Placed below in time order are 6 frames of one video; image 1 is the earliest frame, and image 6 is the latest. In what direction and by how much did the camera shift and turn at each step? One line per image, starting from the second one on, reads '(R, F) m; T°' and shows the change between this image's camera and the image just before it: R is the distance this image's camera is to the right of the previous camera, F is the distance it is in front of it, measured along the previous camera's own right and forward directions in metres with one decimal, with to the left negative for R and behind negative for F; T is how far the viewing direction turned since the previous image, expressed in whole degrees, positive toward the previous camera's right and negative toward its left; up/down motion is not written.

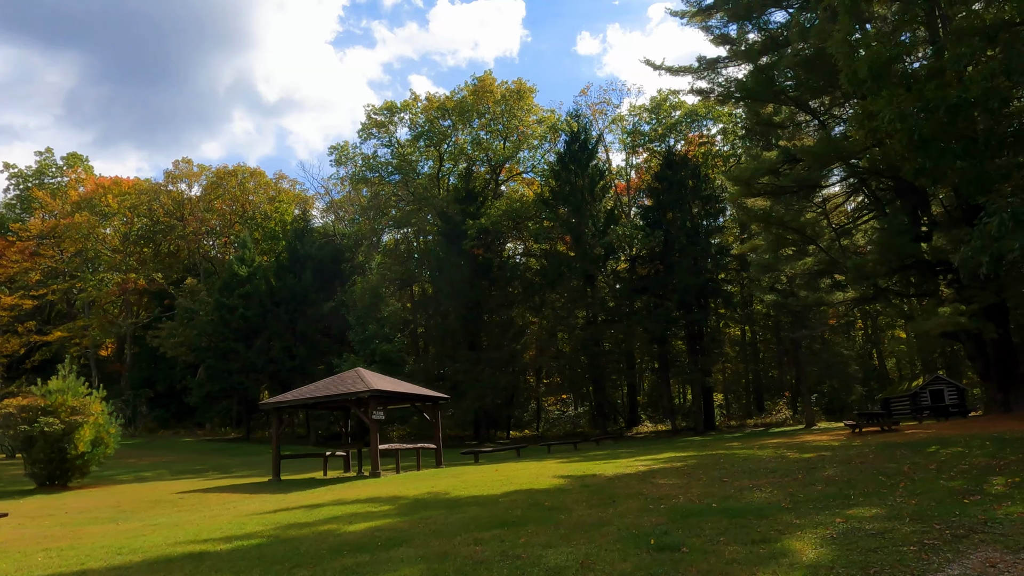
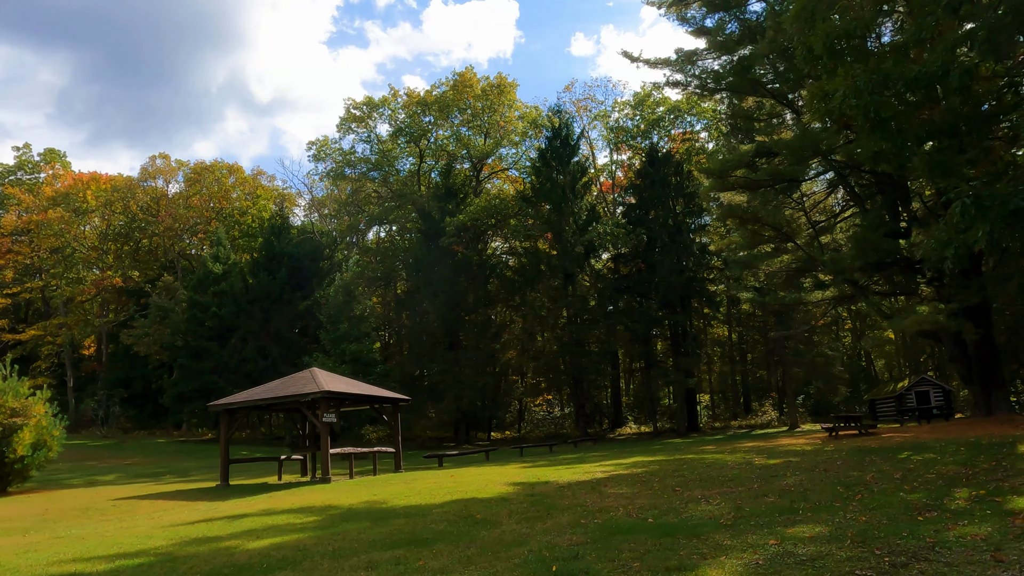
(+0.8, +0.7) m; 0°
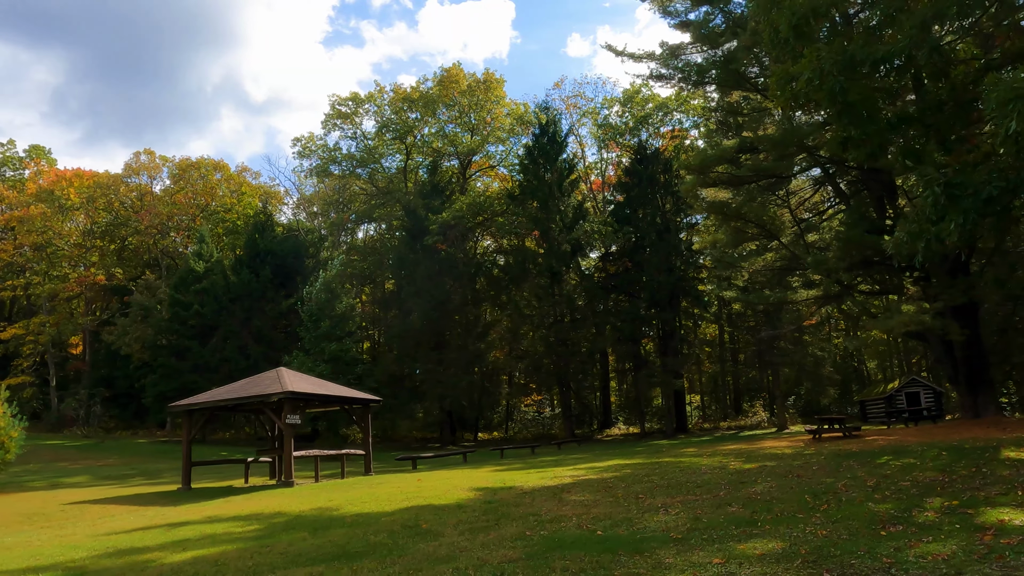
(+0.6, +0.5) m; 0°
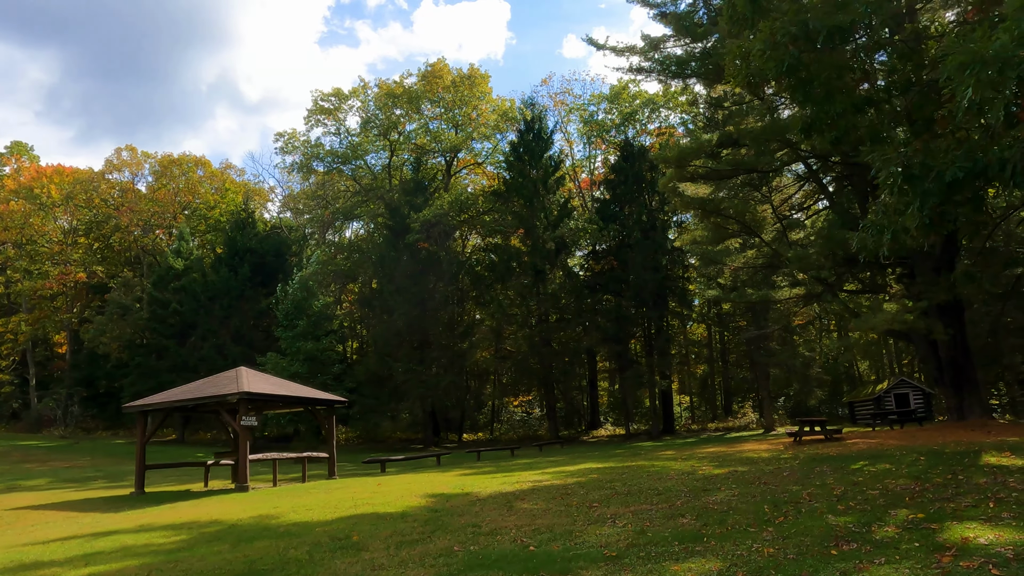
(+0.7, +0.6) m; 0°
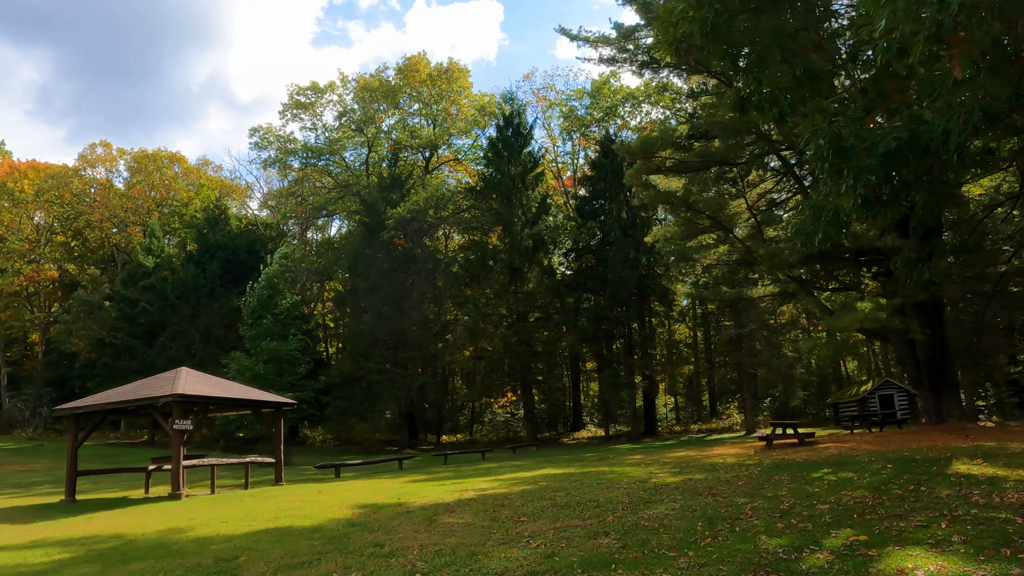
(+0.9, +0.7) m; 0°
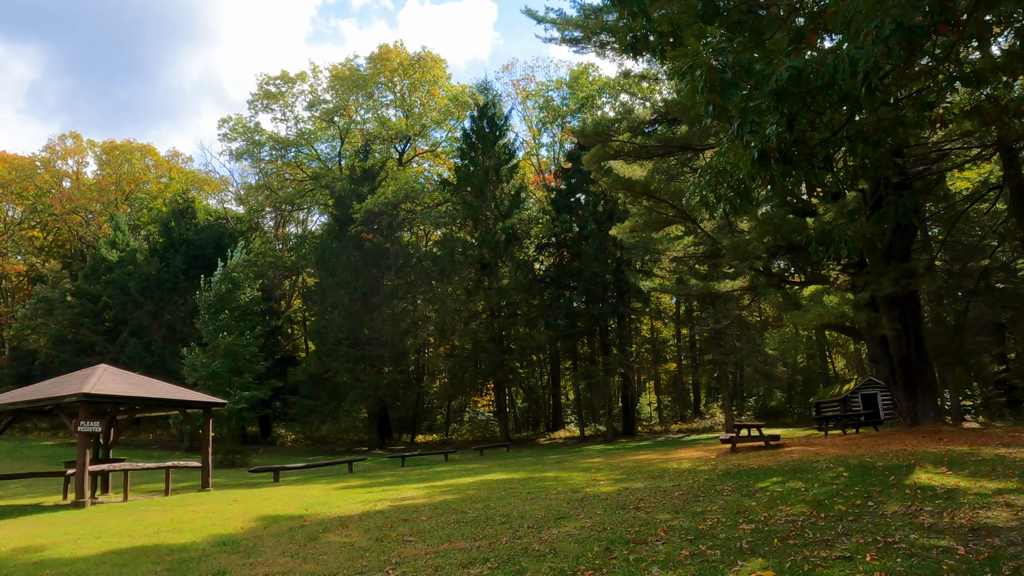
(+1.1, +1.0) m; 0°
